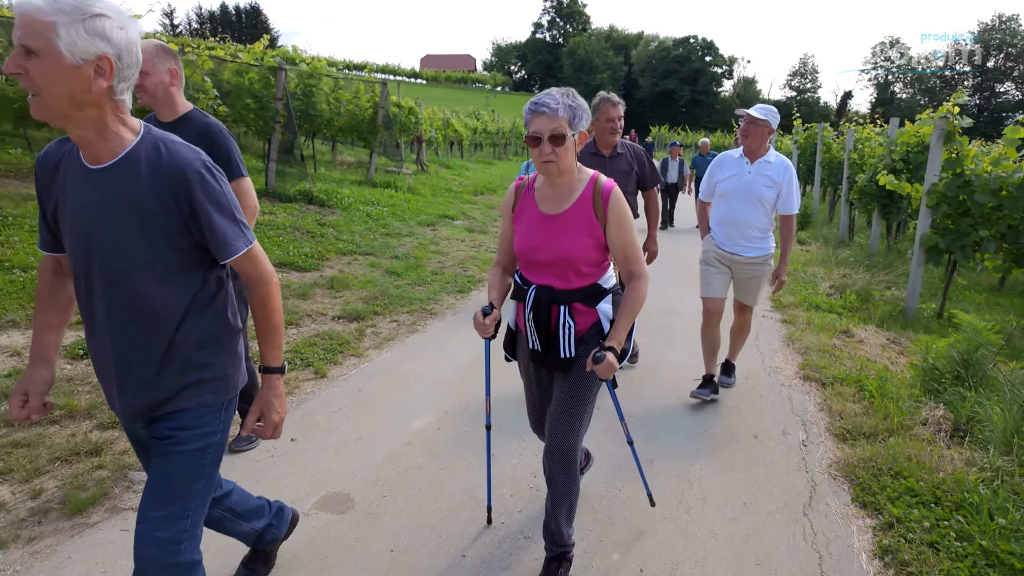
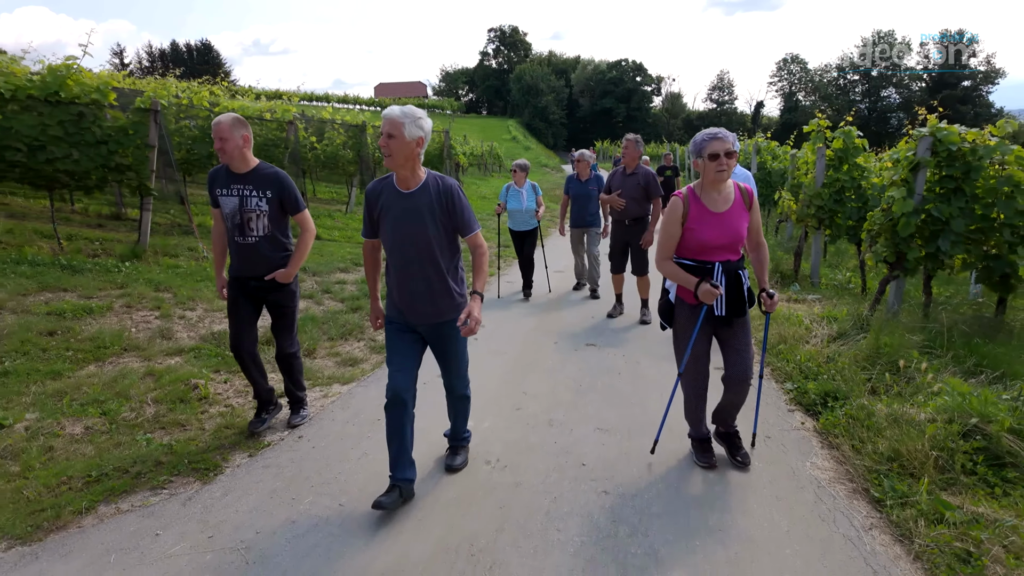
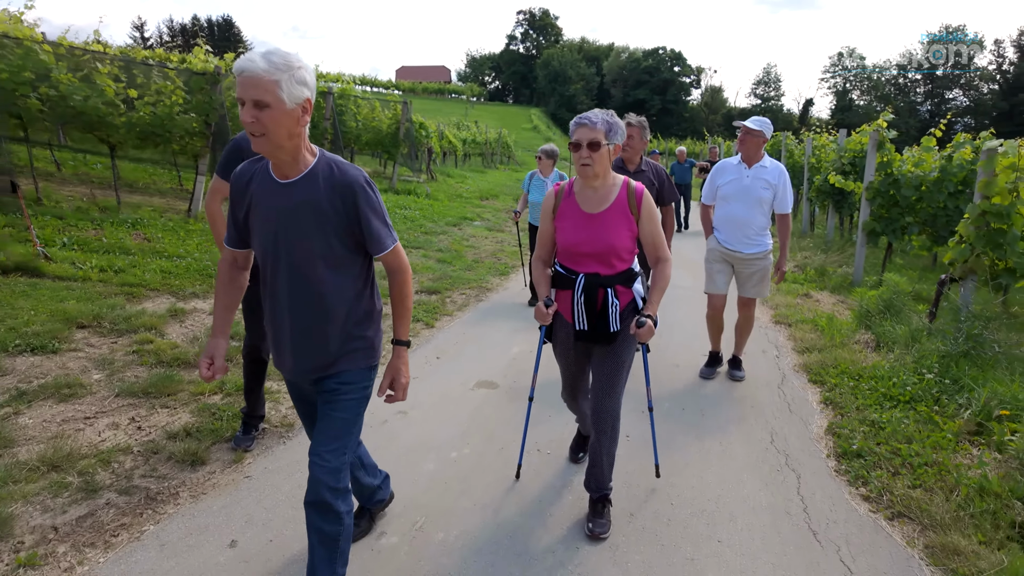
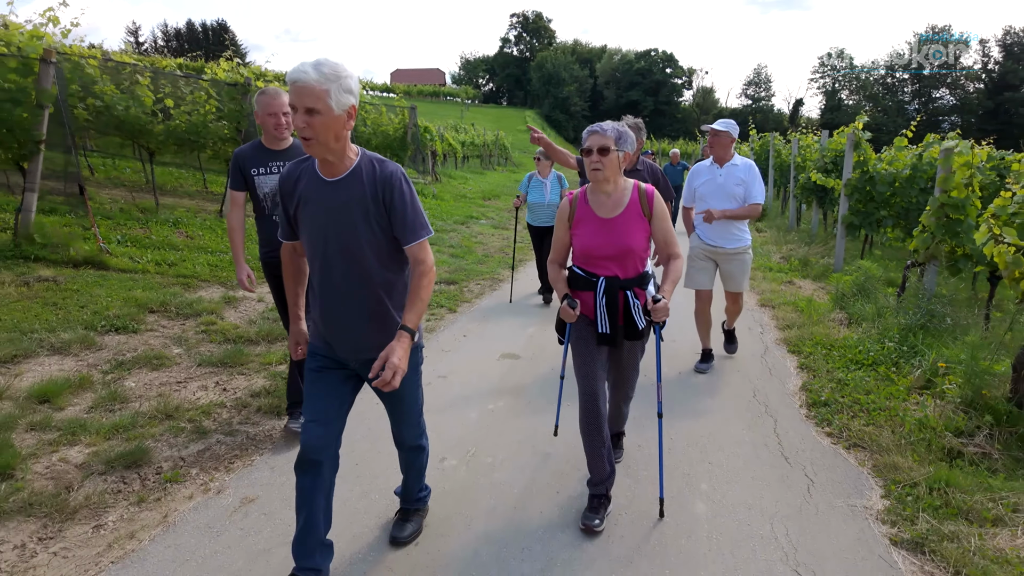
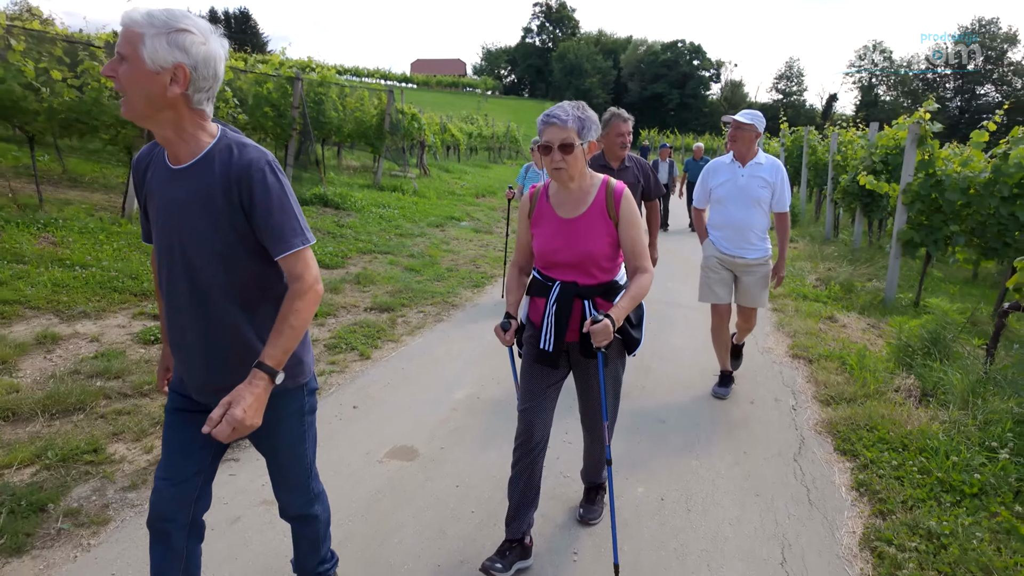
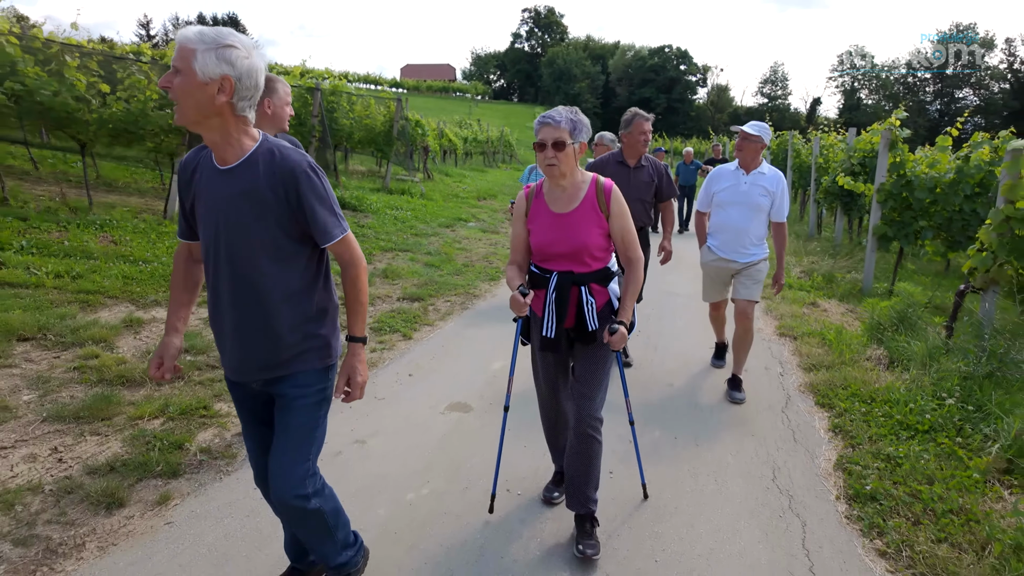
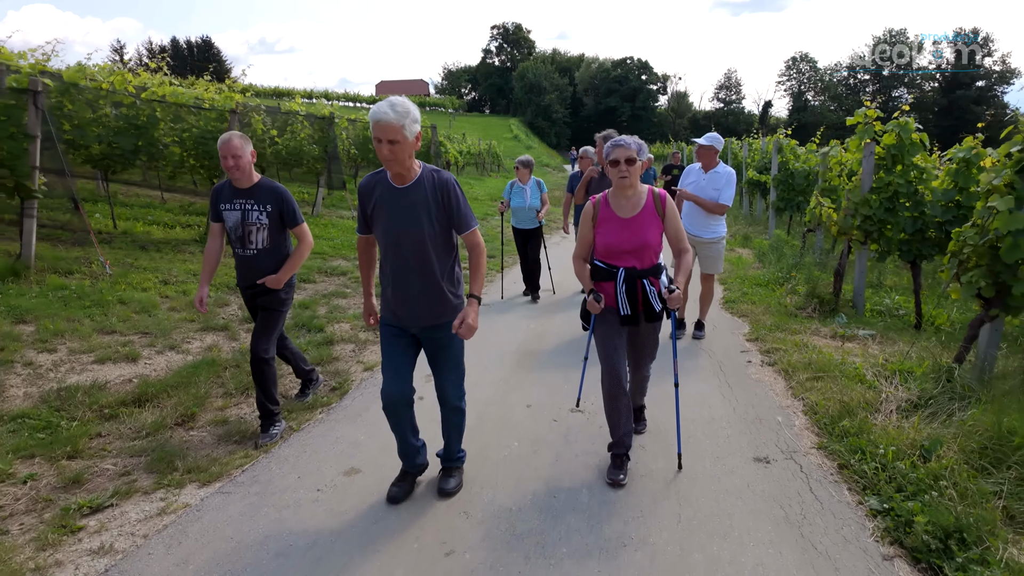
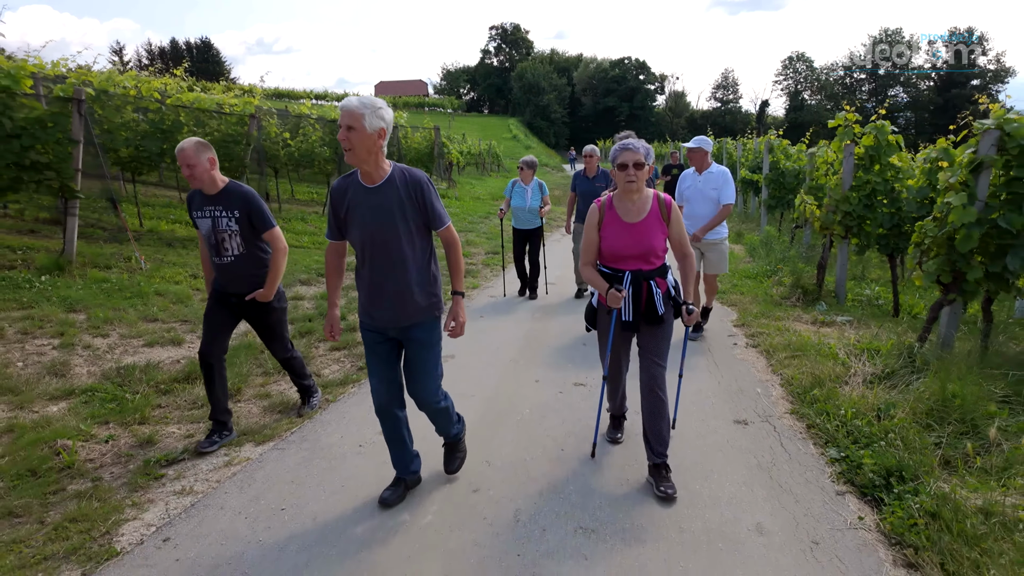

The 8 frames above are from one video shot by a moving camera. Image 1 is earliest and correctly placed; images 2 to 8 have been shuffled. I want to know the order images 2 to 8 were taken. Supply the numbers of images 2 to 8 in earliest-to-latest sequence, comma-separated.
5, 6, 3, 4, 7, 8, 2
